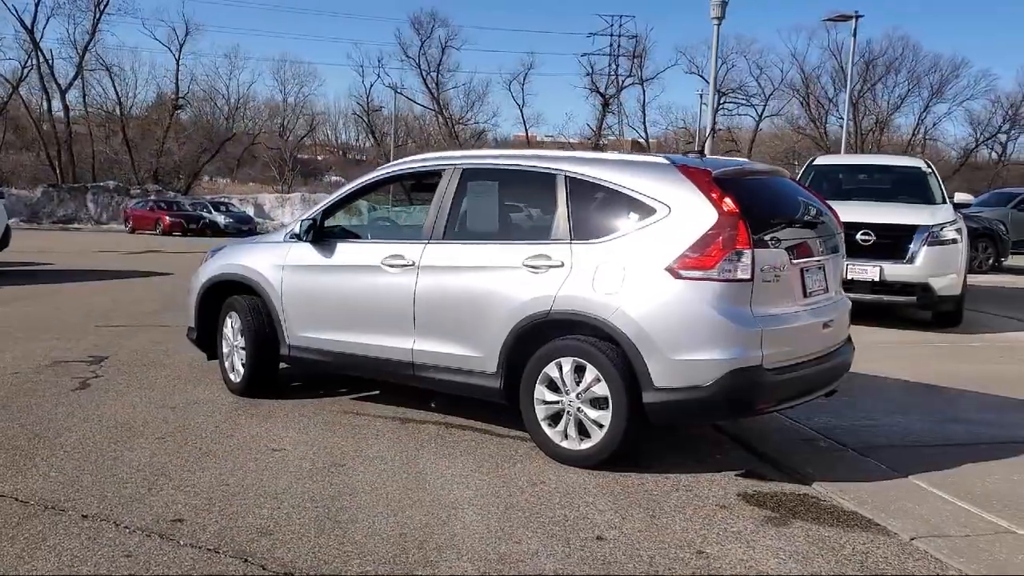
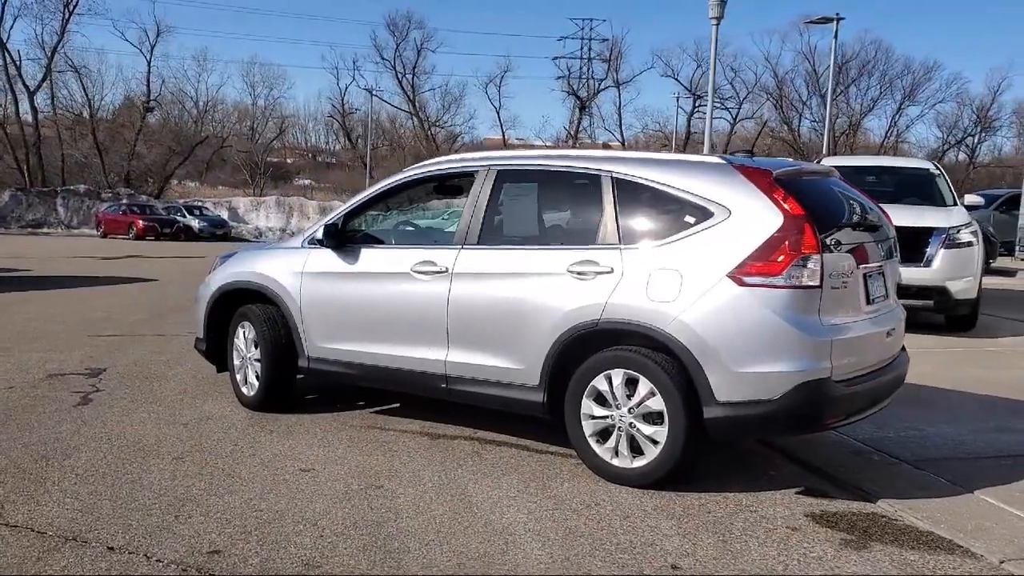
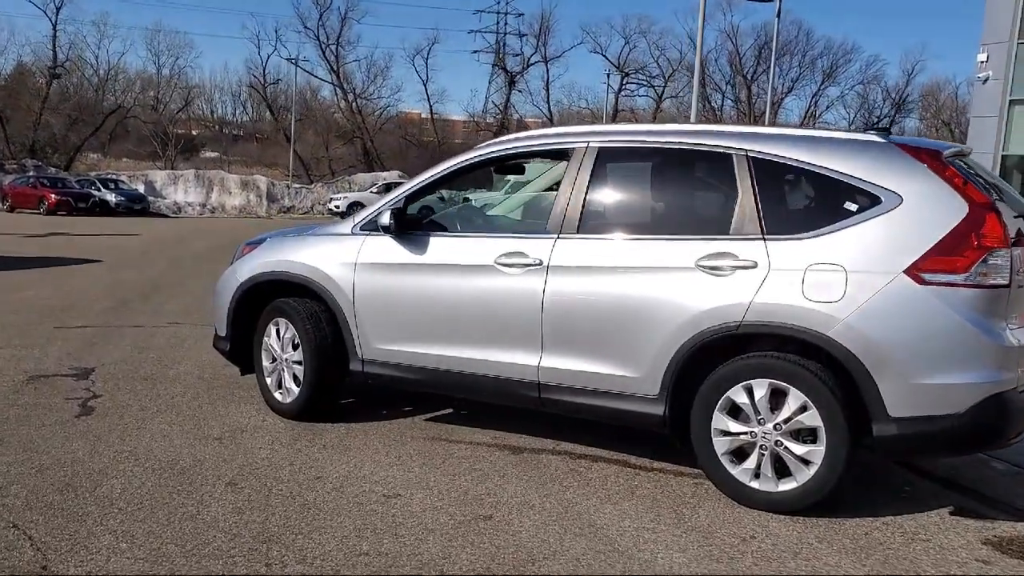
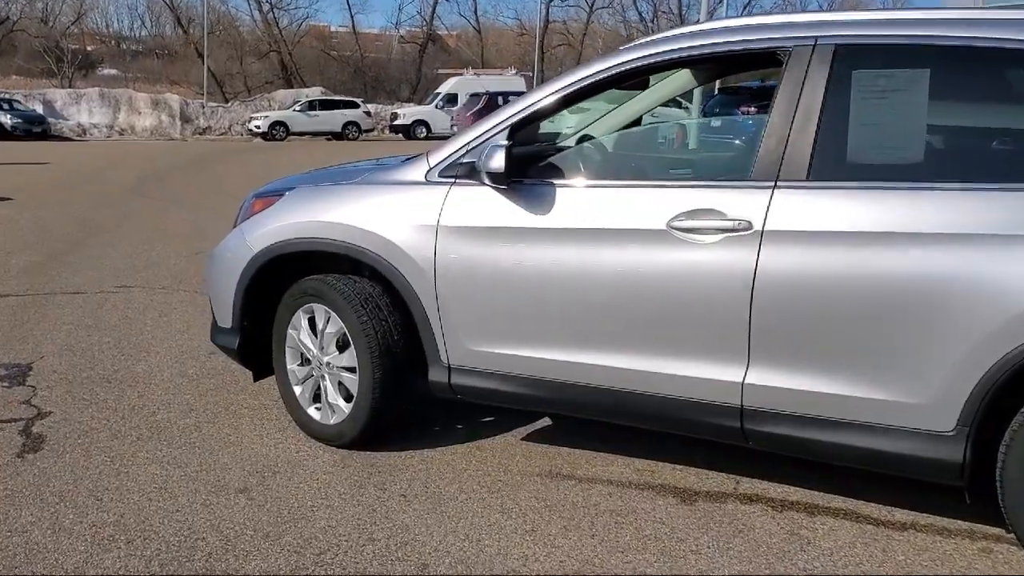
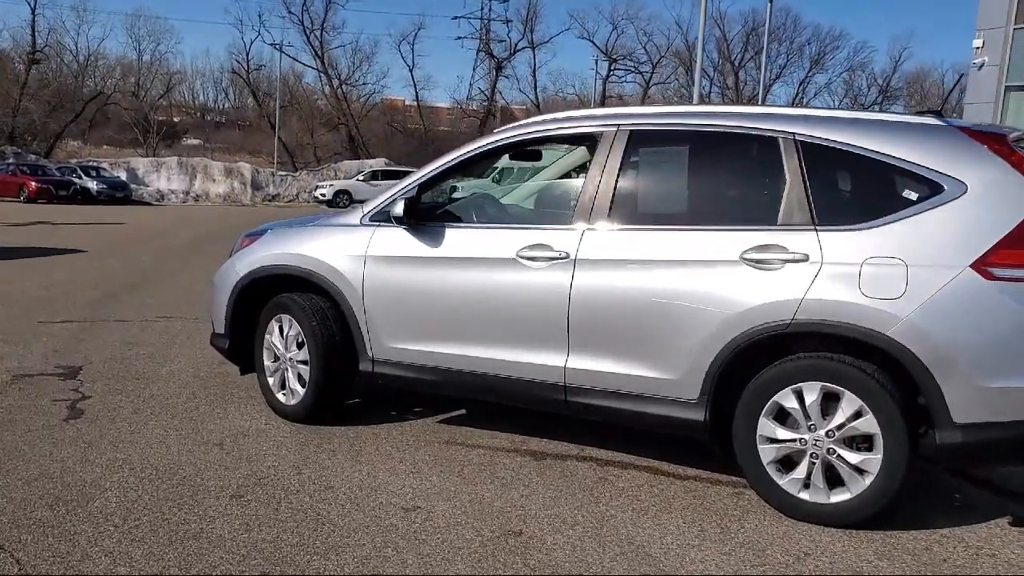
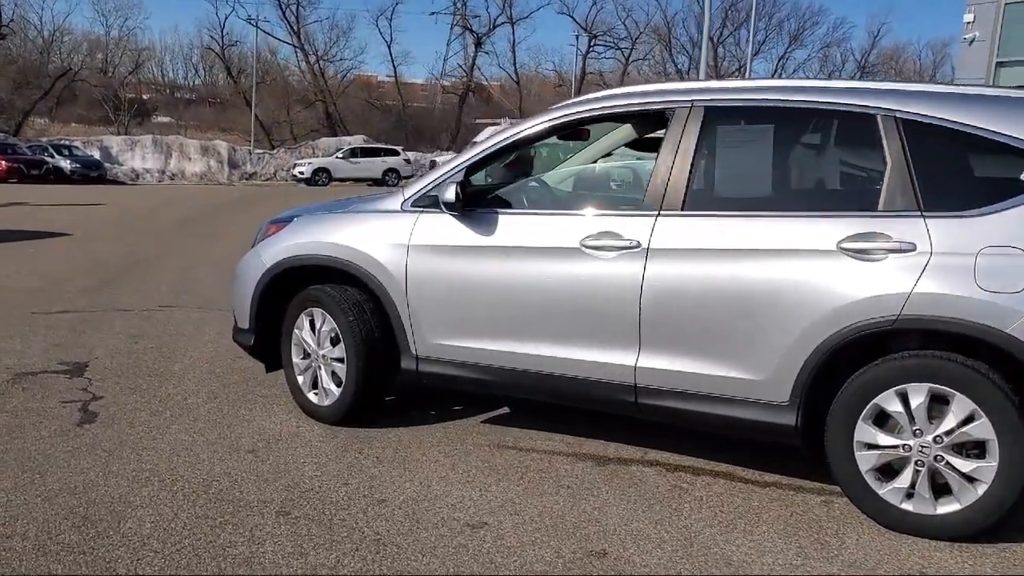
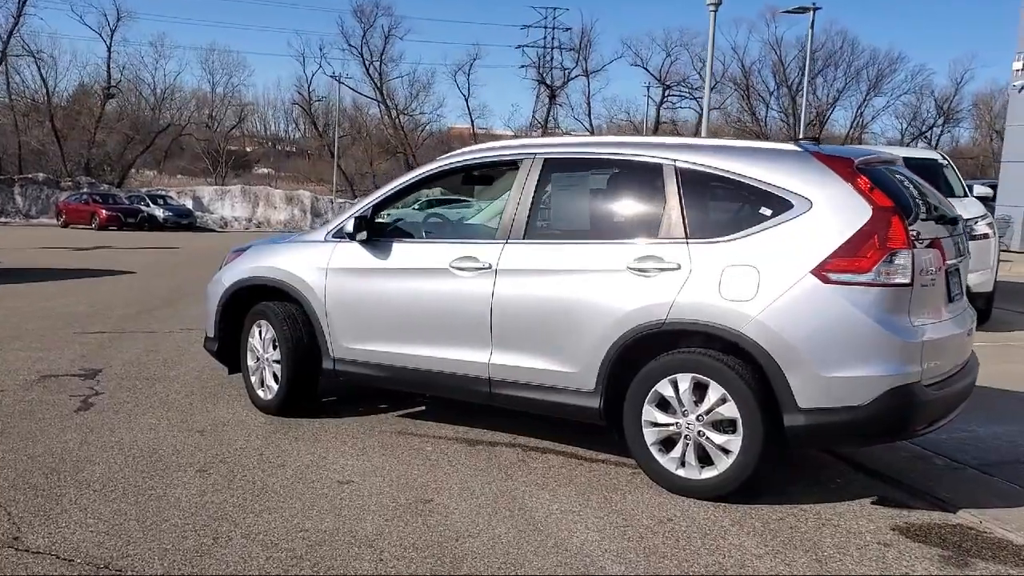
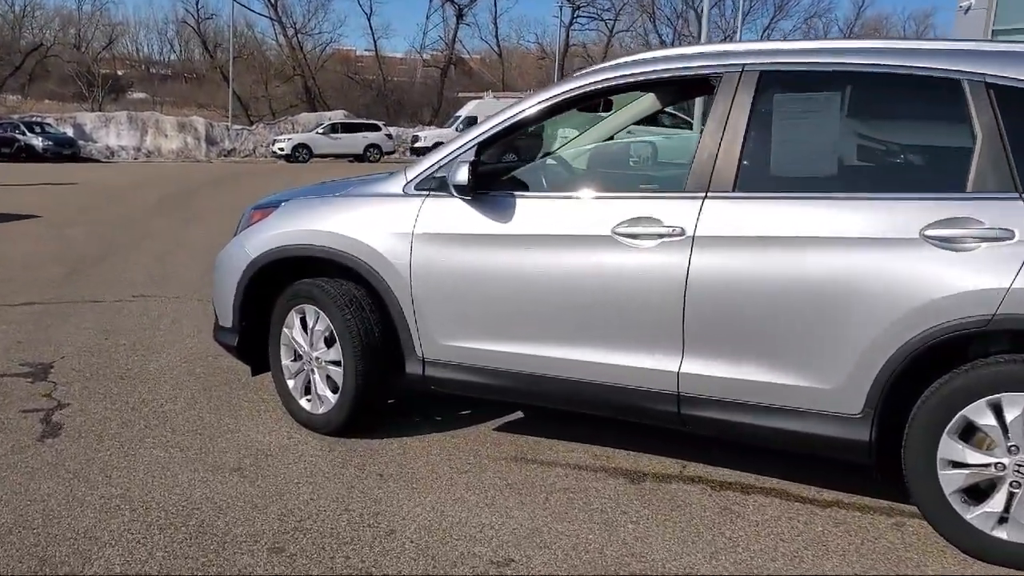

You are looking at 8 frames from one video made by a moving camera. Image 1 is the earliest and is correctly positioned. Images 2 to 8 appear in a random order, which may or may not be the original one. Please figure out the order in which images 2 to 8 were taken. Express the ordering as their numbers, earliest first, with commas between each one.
2, 7, 3, 5, 6, 8, 4
